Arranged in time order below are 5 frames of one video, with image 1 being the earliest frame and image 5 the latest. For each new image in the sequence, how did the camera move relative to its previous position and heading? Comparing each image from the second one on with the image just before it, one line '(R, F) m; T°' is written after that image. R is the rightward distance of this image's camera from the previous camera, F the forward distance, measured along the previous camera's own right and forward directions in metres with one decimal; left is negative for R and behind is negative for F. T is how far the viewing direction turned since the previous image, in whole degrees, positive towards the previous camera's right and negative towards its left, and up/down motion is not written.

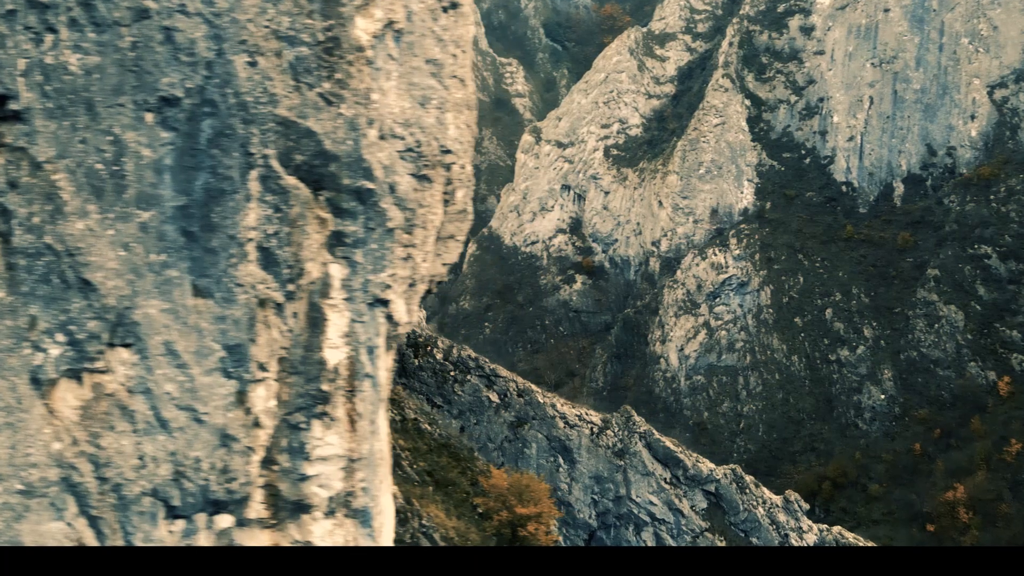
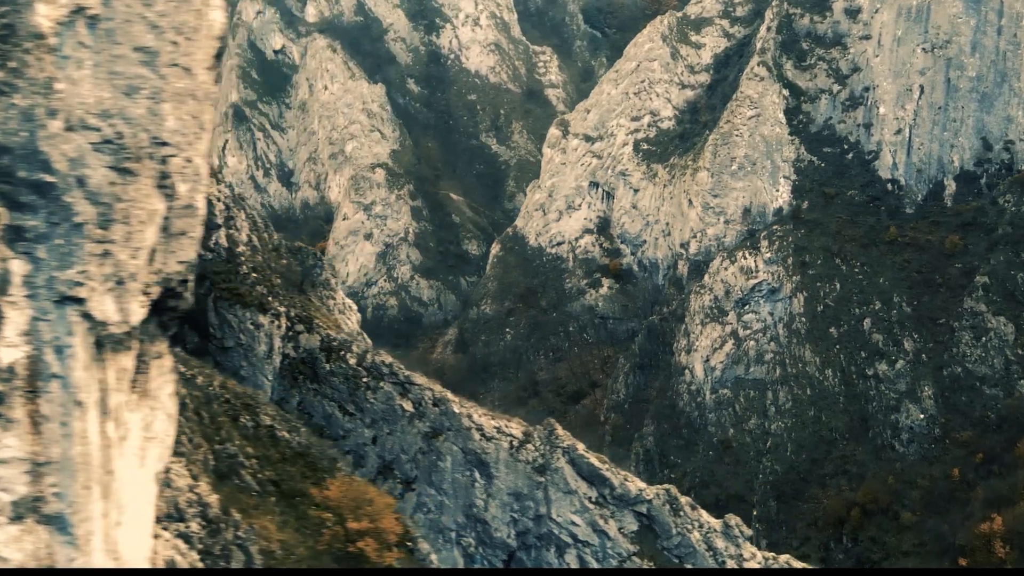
(+4.8, +1.3) m; -8°
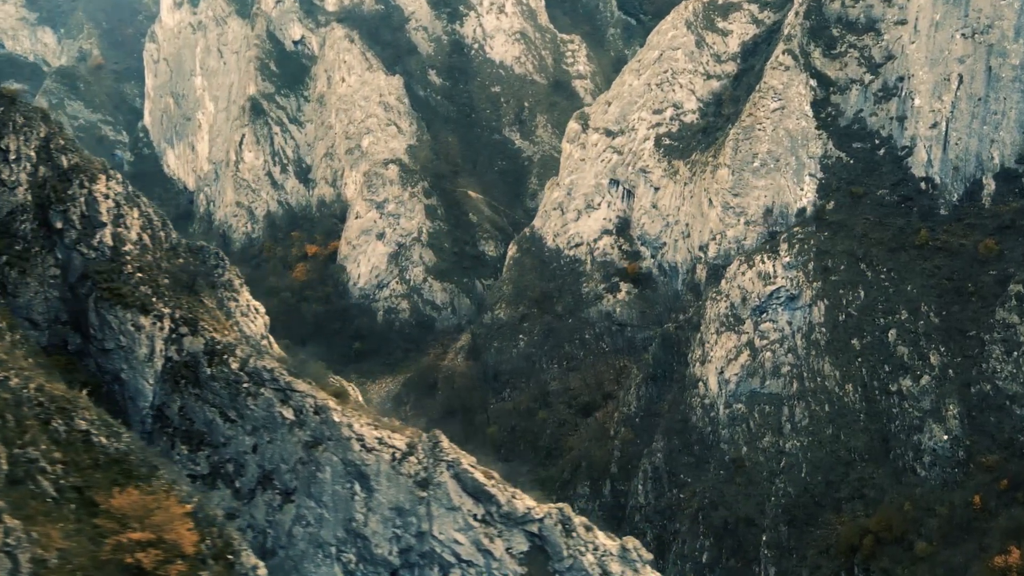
(+5.0, +1.7) m; -7°
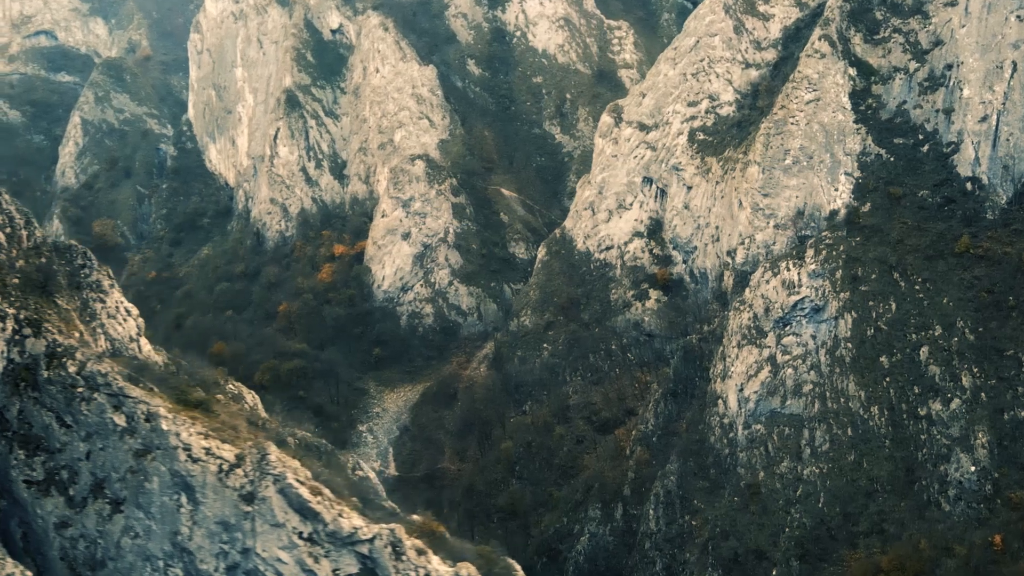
(+6.6, +2.5) m; -10°
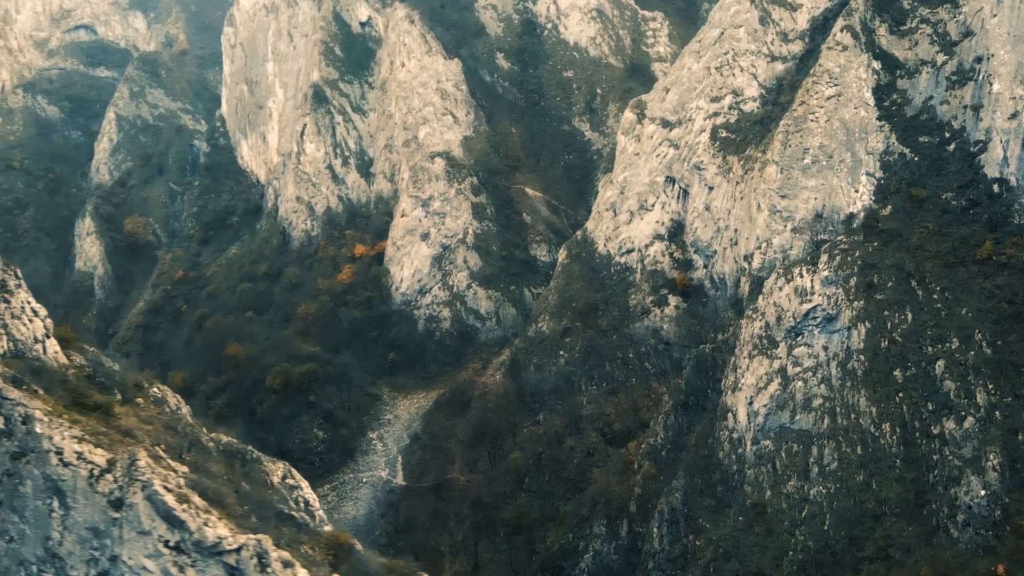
(+4.9, +1.8) m; -8°
